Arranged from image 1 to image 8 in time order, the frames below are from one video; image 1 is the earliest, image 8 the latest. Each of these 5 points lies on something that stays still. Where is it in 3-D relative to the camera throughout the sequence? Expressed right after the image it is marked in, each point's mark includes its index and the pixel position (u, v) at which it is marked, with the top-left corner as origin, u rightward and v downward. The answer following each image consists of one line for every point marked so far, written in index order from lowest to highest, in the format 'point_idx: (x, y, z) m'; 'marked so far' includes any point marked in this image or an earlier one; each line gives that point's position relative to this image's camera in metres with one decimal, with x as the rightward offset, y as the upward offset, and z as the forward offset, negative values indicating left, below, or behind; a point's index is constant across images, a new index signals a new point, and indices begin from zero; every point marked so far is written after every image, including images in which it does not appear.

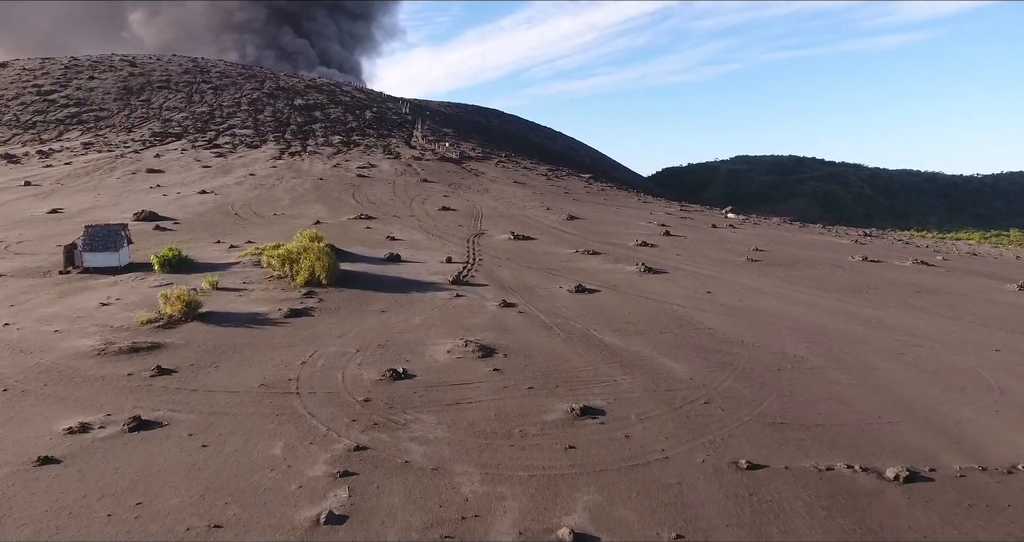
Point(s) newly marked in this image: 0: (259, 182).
0: (-7.2, +2.5, +17.1) m
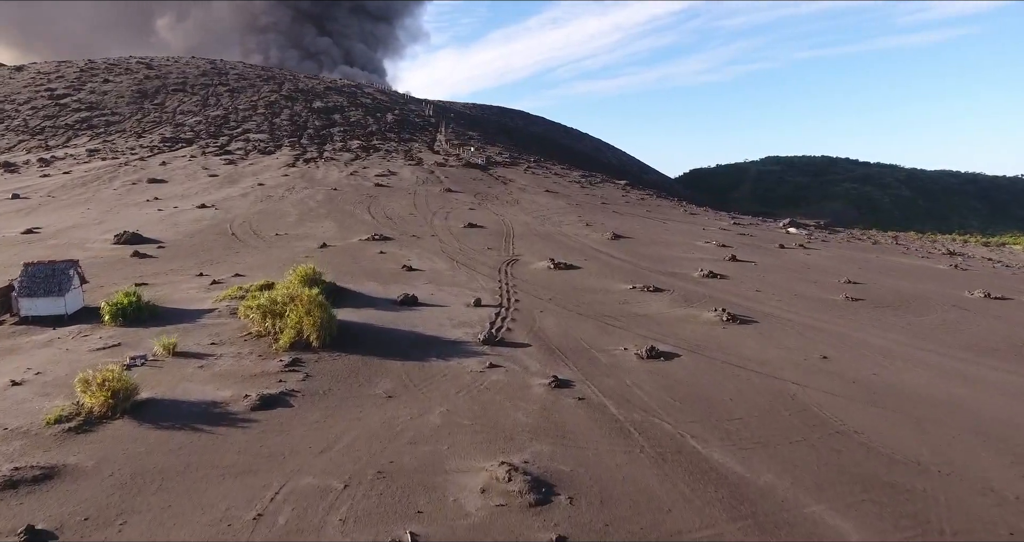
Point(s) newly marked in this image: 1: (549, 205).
0: (-6.3, +2.0, +15.5) m
1: (+1.0, +1.8, +16.5) m
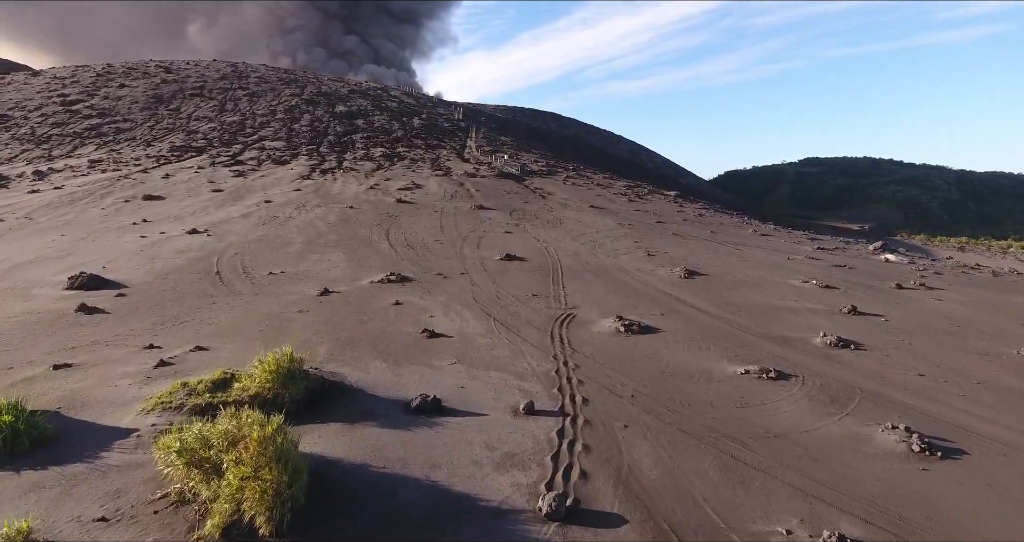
0: (-5.4, +1.3, +13.5) m
1: (+2.0, +1.0, +14.1) m
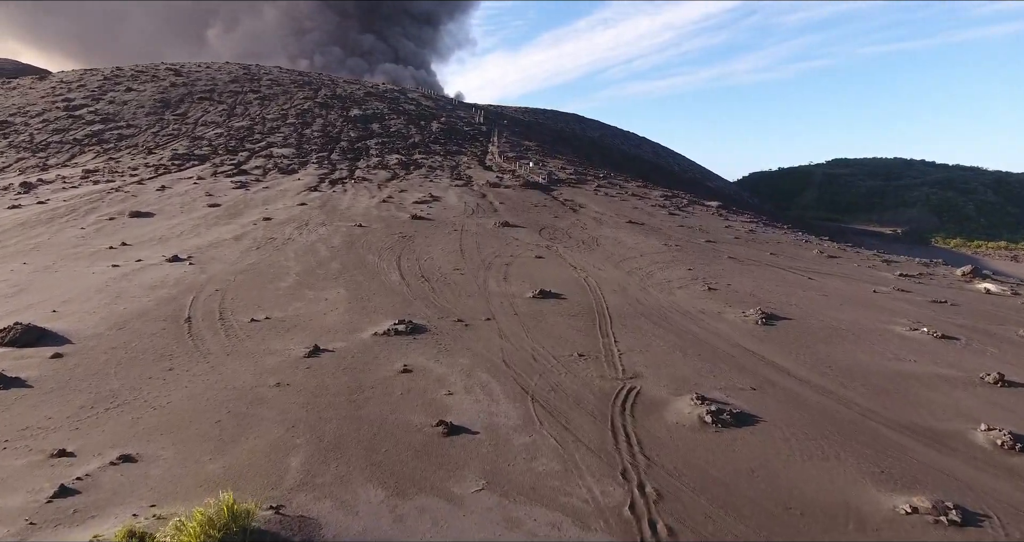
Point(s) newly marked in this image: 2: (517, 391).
0: (-4.8, +0.7, +11.9) m
1: (+2.6, +0.4, +12.3) m
2: (0.0, -1.1, +5.6) m
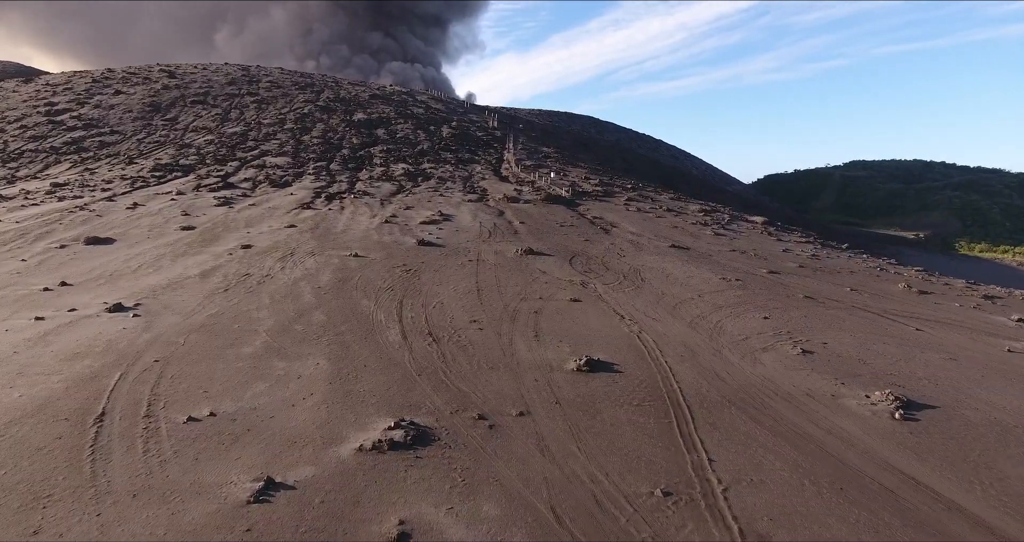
0: (-4.3, 0.0, +9.8) m
1: (+3.1, -0.3, +10.1) m
2: (+0.4, -1.8, +3.4) m
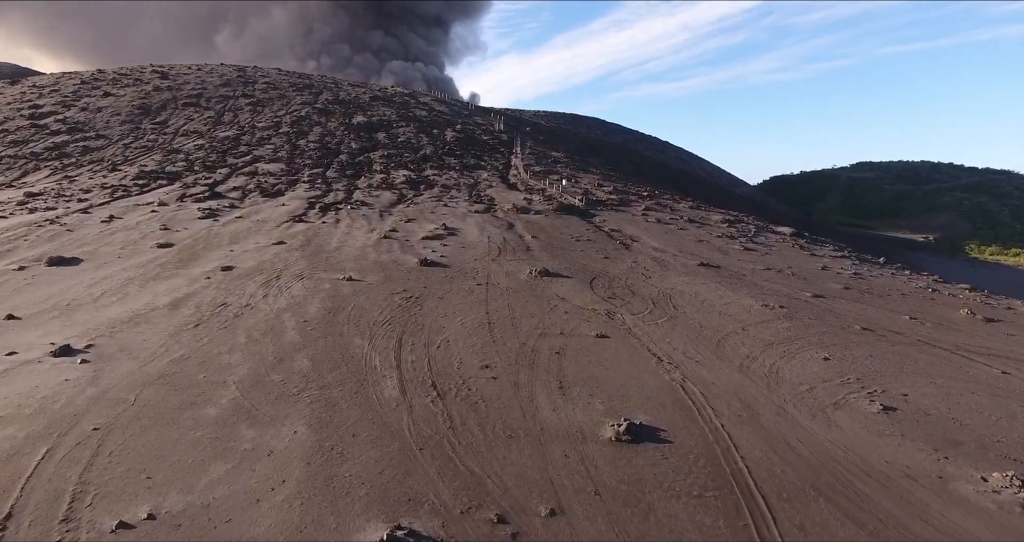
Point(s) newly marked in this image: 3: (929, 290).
0: (-4.1, -0.4, +8.6) m
1: (+3.3, -0.7, +8.8) m
2: (+0.6, -2.2, +2.2) m
3: (+8.2, -0.3, +11.8) m
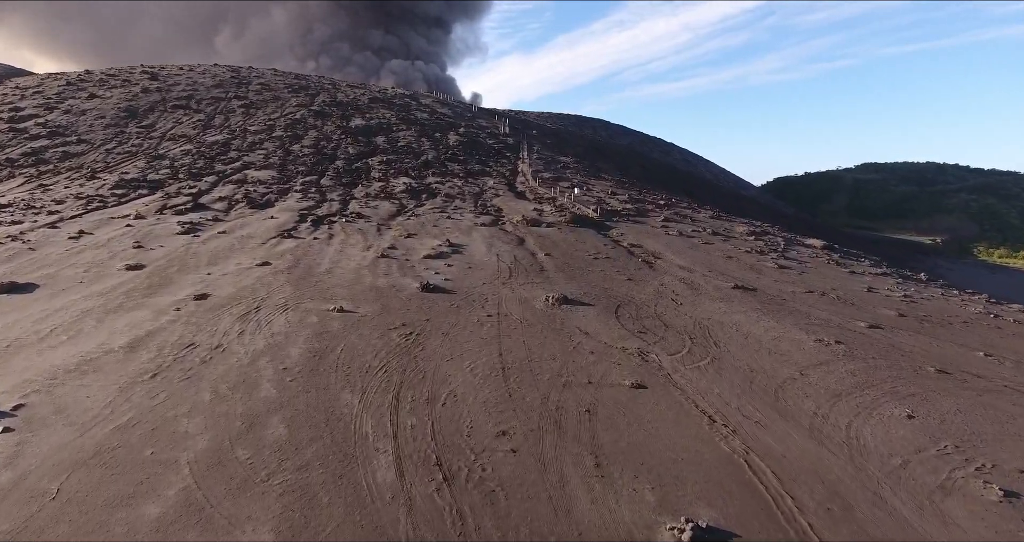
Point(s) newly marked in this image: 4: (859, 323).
0: (-3.9, -0.8, +7.3) m
1: (+3.5, -1.1, +7.6) m
2: (+0.8, -2.6, +0.9) m
3: (+8.4, -0.8, +10.5) m
4: (+5.3, -0.8, +9.2) m
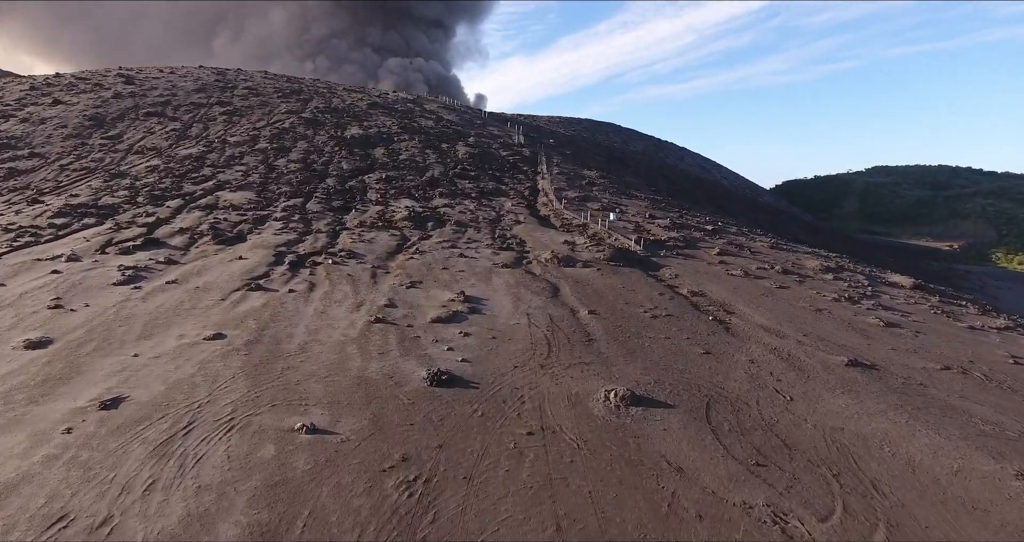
0: (-3.4, -1.7, +4.7) m
1: (+4.0, -2.0, +4.9) m
2: (+1.2, -3.5, -1.8) m
3: (+8.9, -1.7, +7.8) m
4: (+5.8, -1.7, +6.4) m
